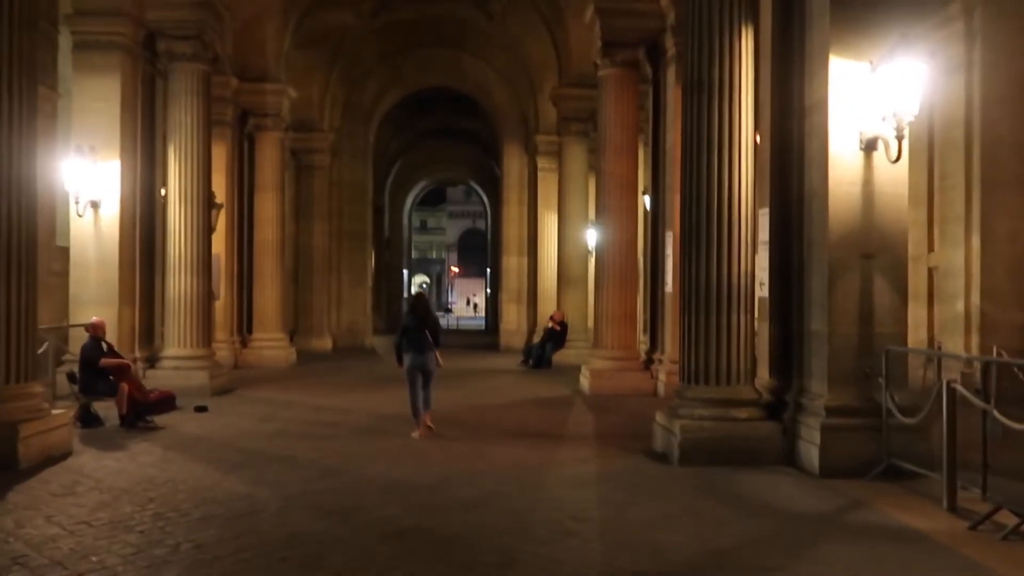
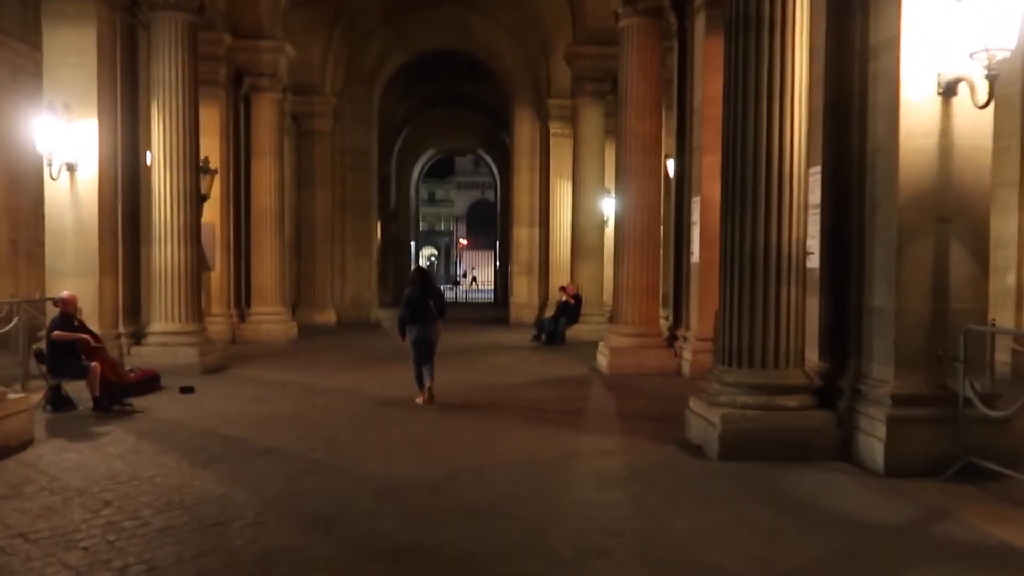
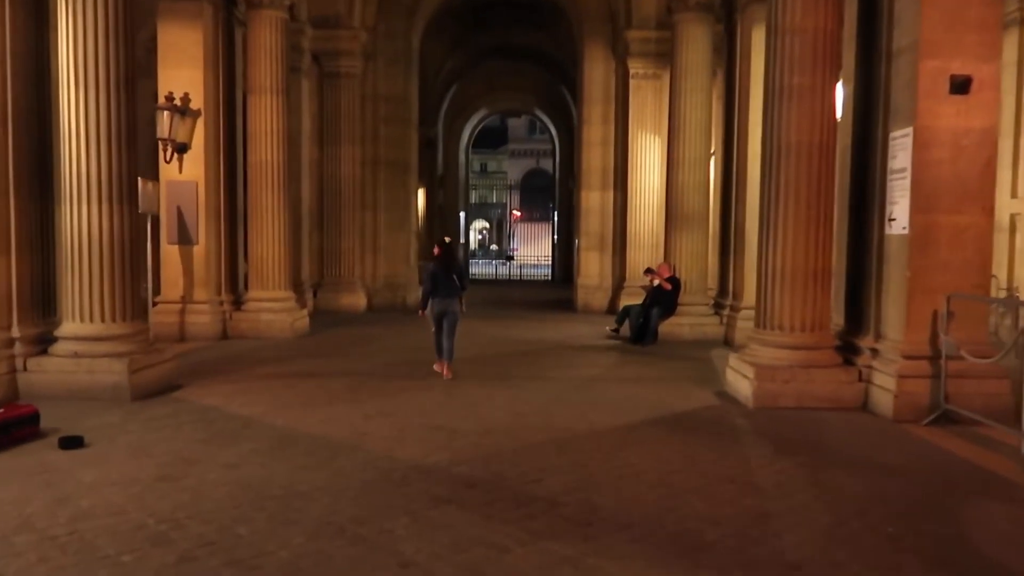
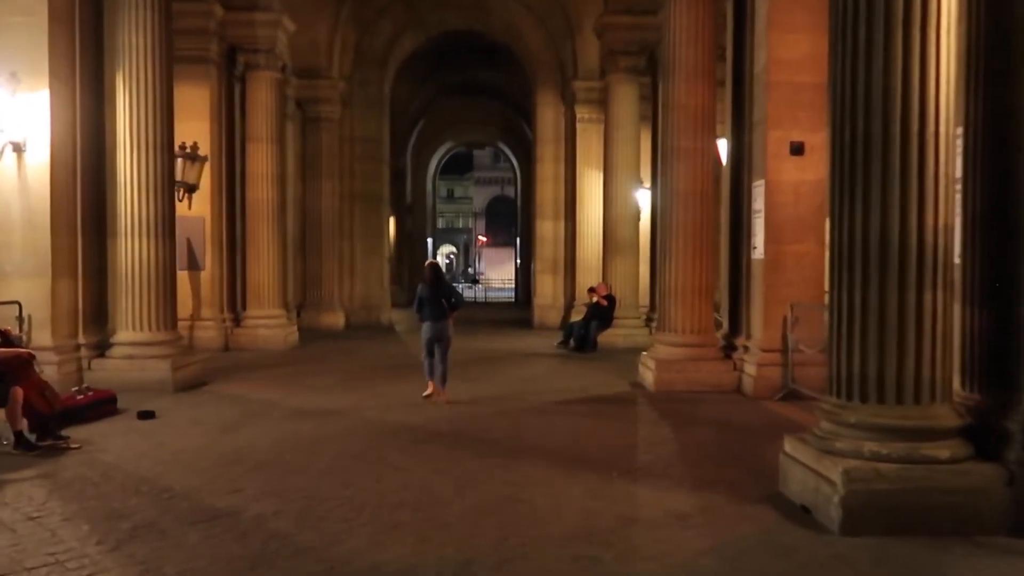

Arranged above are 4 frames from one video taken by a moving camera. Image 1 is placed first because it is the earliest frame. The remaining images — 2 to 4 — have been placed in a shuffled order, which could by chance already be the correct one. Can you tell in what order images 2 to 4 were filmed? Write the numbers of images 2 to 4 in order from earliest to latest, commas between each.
2, 4, 3
